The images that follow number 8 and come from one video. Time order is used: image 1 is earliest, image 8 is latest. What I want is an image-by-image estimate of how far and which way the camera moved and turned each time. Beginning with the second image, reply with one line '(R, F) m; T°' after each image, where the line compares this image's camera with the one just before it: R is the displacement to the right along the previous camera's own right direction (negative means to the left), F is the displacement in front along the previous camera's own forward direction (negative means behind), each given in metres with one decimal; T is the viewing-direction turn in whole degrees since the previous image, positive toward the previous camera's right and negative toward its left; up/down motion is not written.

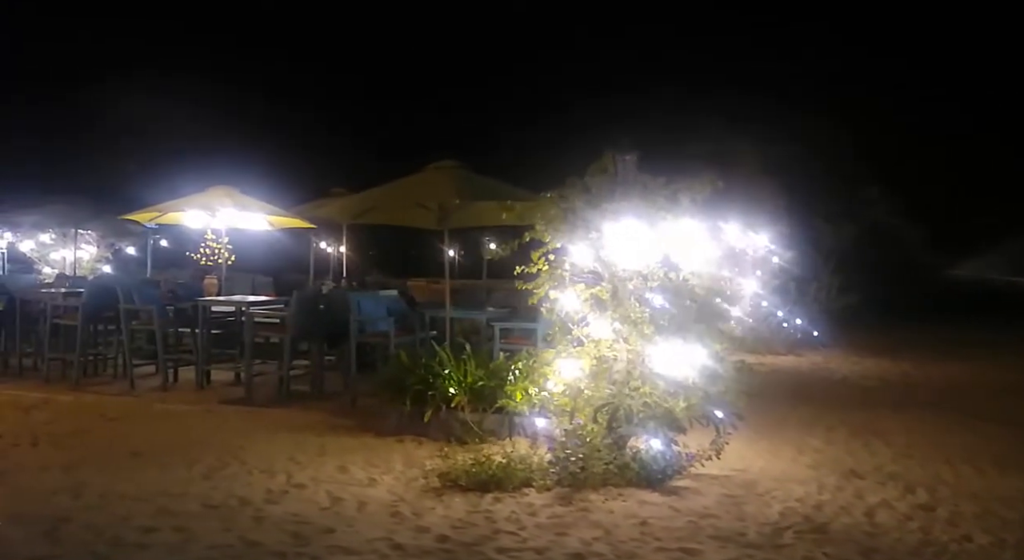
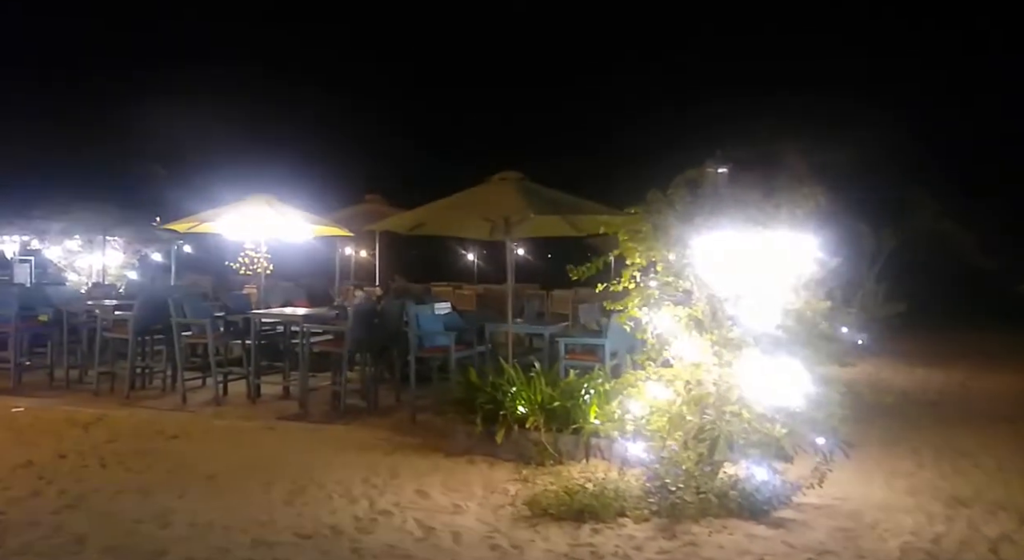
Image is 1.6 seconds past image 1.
(-0.5, +0.1) m; -1°
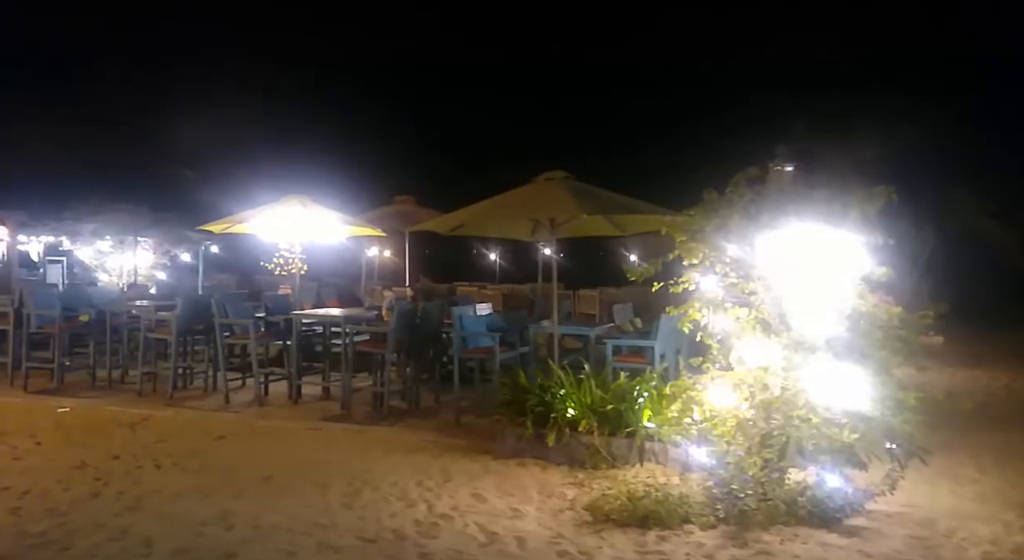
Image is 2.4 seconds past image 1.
(-0.3, +0.1) m; -1°
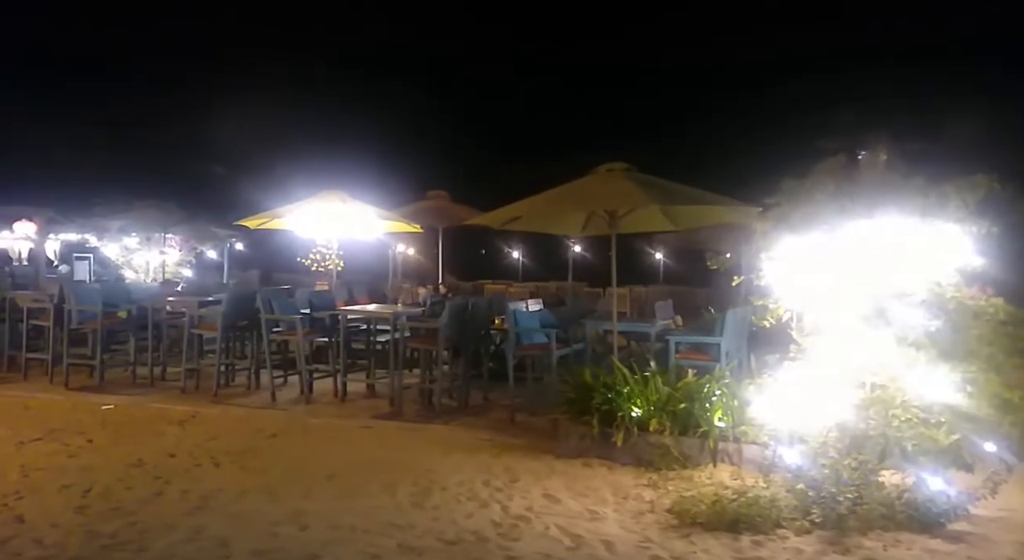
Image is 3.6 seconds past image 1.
(-0.4, +0.2) m; -1°
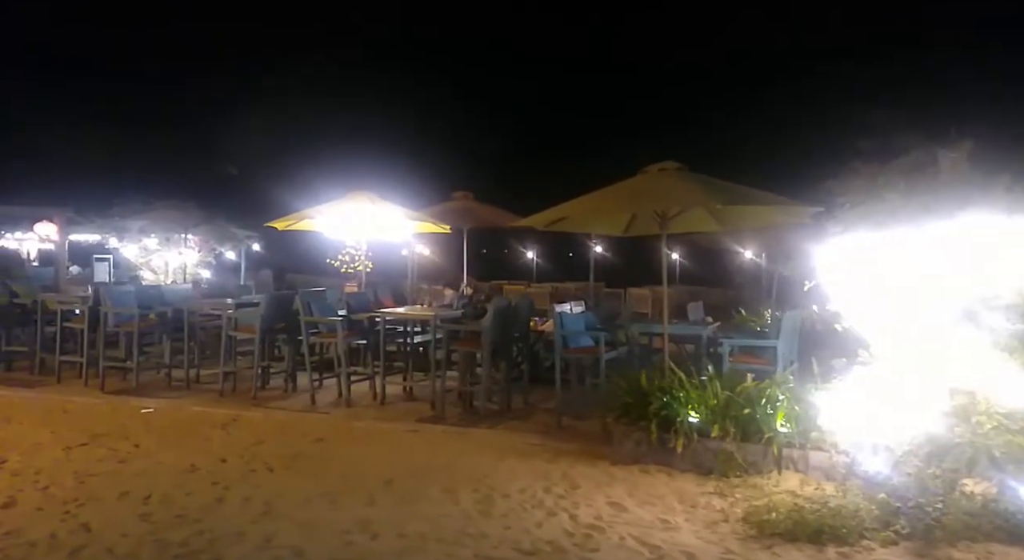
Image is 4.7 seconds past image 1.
(-0.4, +0.1) m; -1°
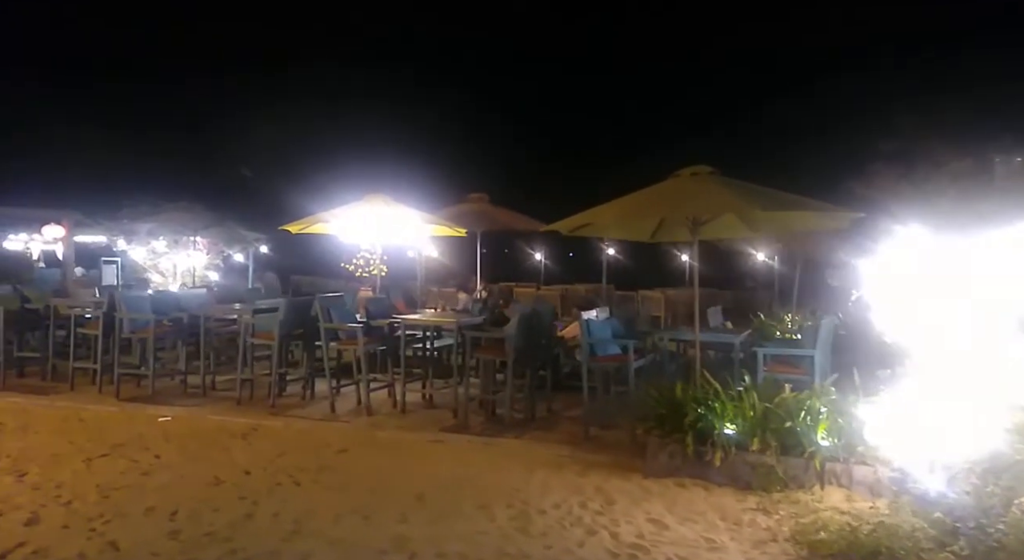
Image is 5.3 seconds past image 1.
(-0.2, +0.2) m; 0°
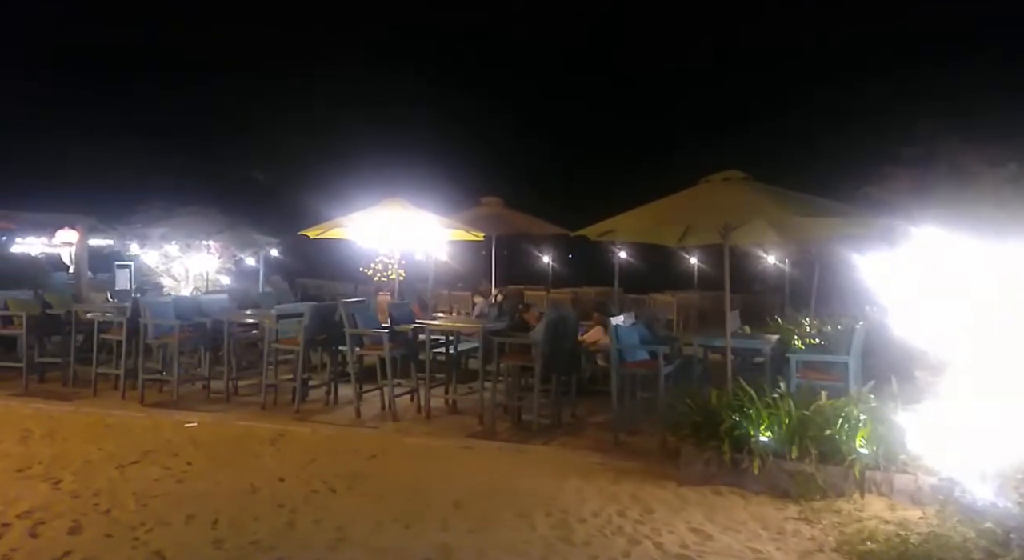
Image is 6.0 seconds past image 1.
(-0.2, 0.0) m; 0°
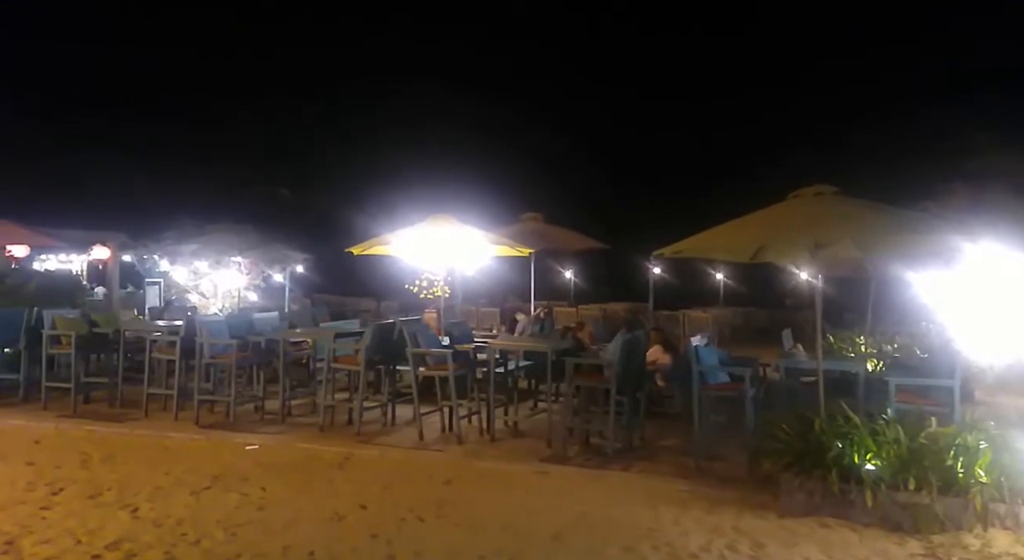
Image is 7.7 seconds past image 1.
(-0.6, +0.2) m; -1°
